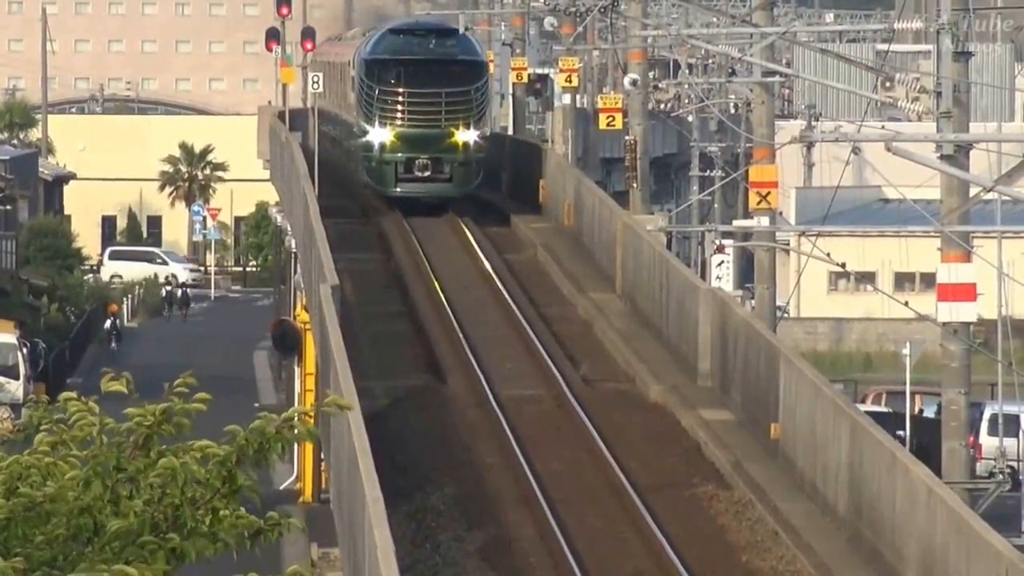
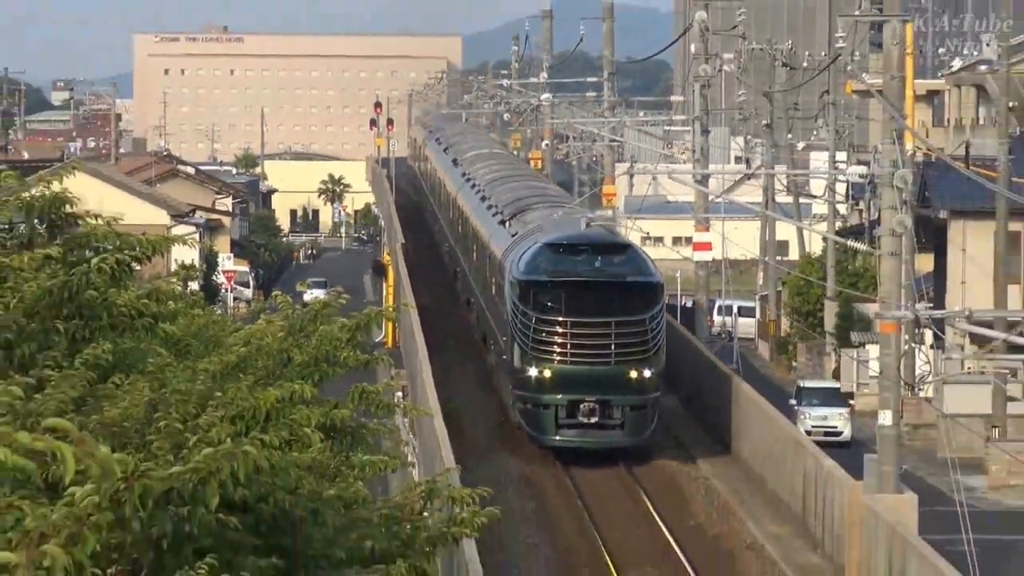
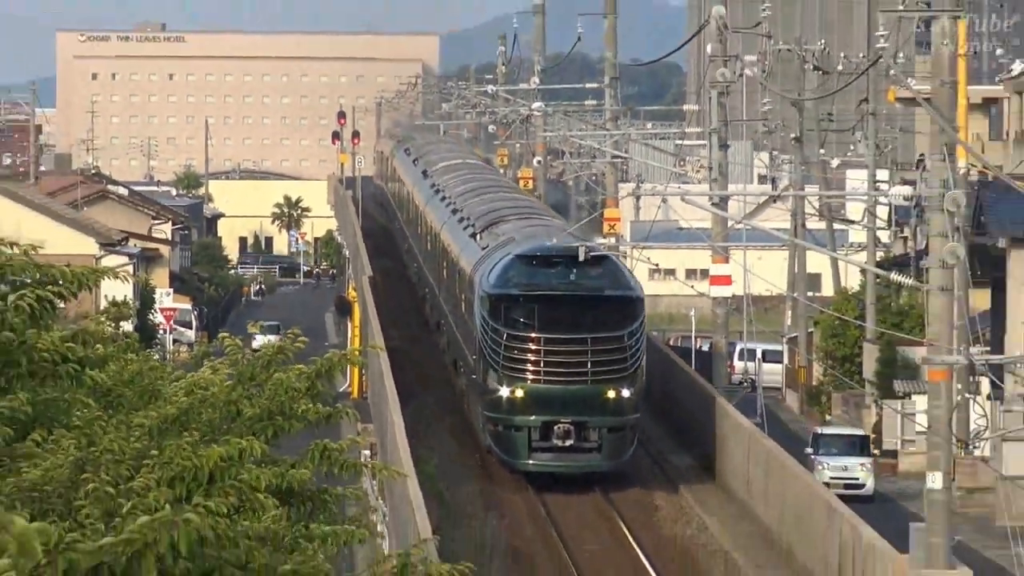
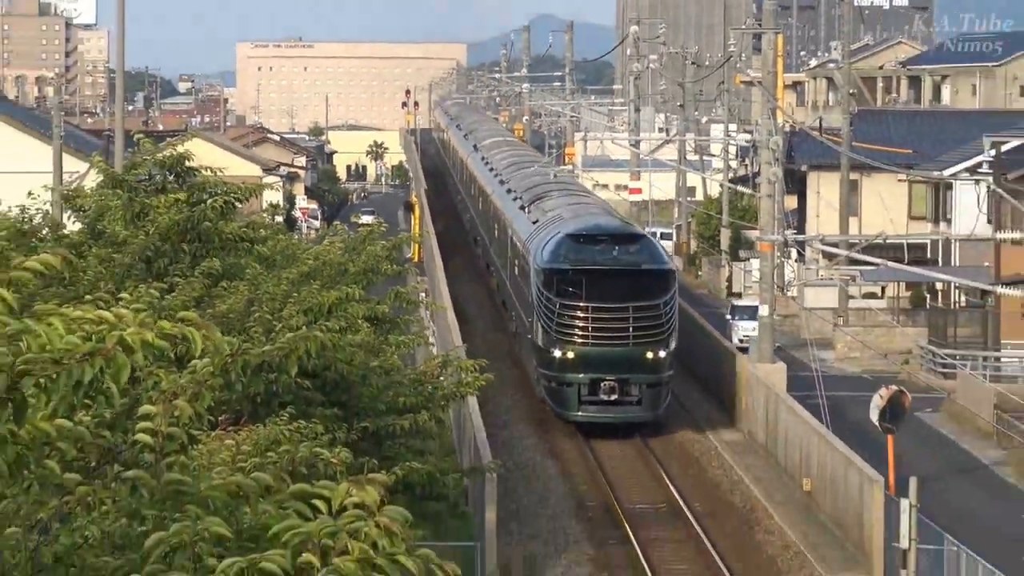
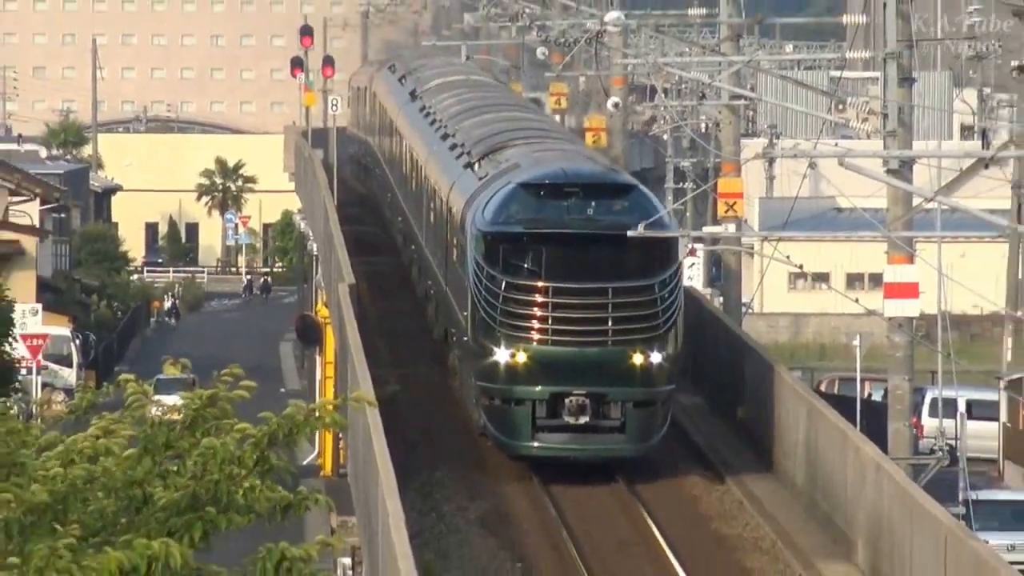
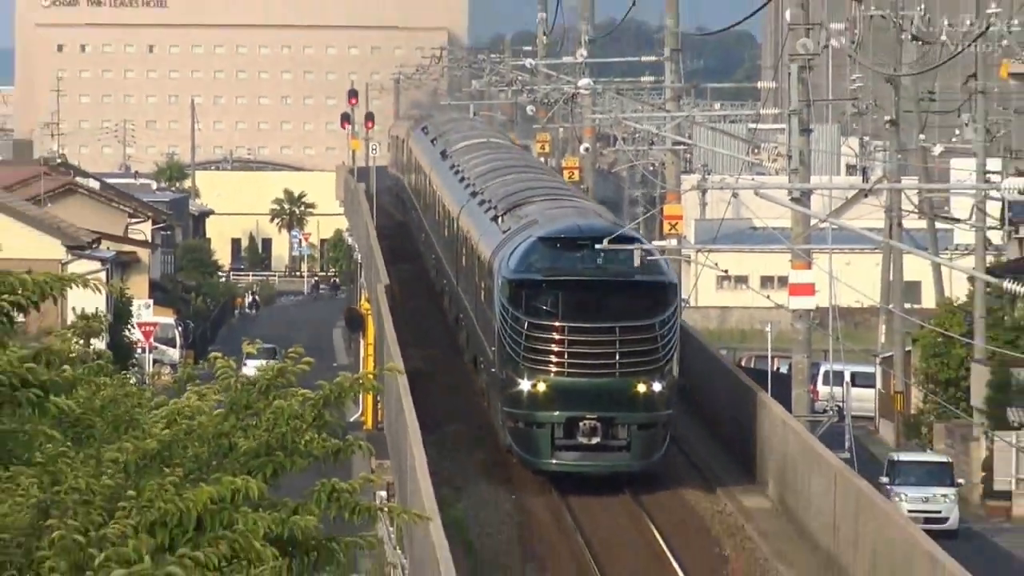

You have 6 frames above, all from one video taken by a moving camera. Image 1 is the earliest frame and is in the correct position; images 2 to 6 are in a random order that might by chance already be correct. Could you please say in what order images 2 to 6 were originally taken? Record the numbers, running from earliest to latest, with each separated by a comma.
5, 6, 3, 2, 4
